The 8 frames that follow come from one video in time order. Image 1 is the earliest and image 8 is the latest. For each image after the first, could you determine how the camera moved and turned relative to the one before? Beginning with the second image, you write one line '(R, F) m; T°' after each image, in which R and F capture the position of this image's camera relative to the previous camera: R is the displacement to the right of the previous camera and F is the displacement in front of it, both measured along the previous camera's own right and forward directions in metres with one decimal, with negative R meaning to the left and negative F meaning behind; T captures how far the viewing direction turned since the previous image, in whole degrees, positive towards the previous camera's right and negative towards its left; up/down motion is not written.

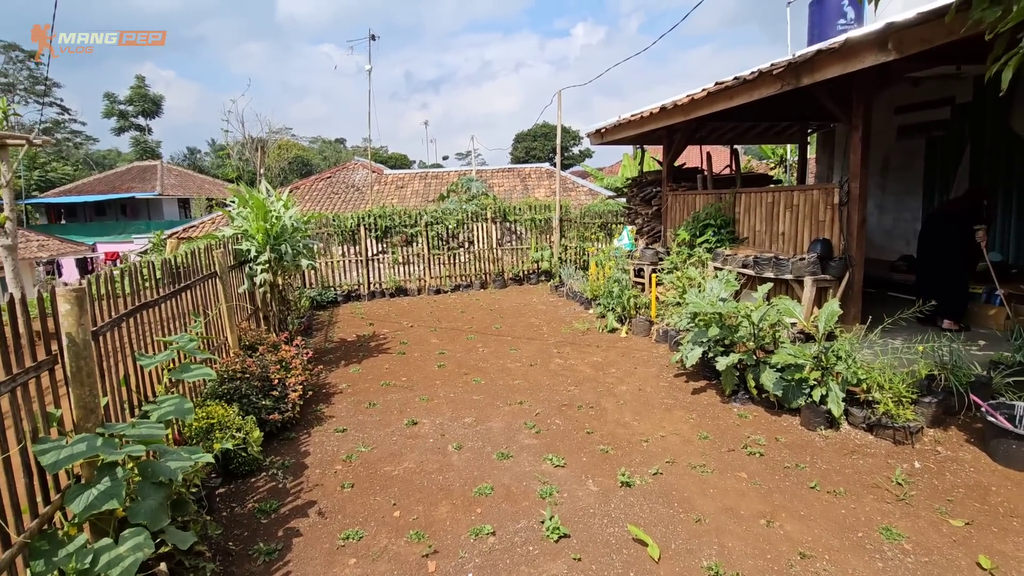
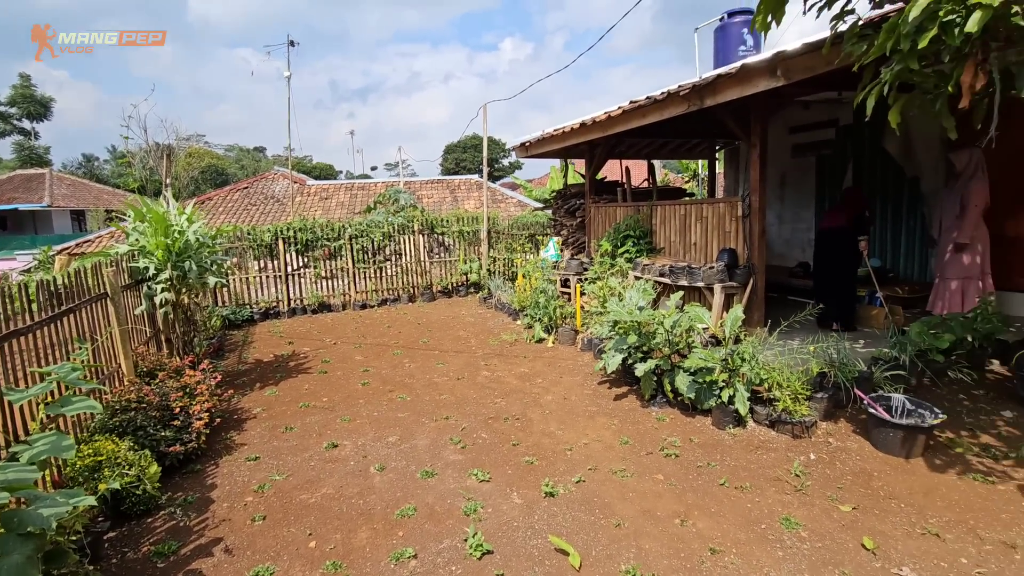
(+0.1, 0.0) m; +7°
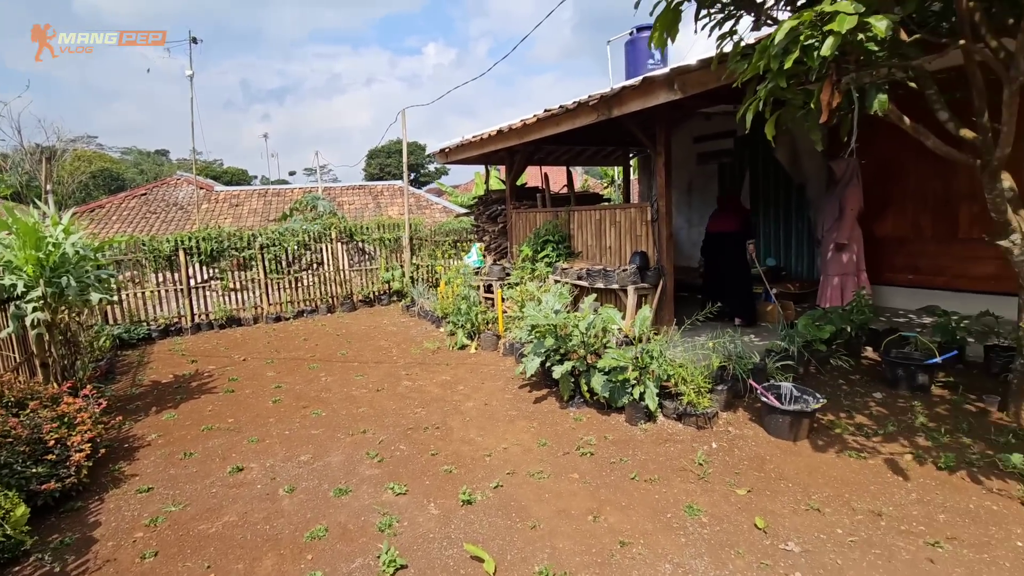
(+0.1, 0.0) m; +8°
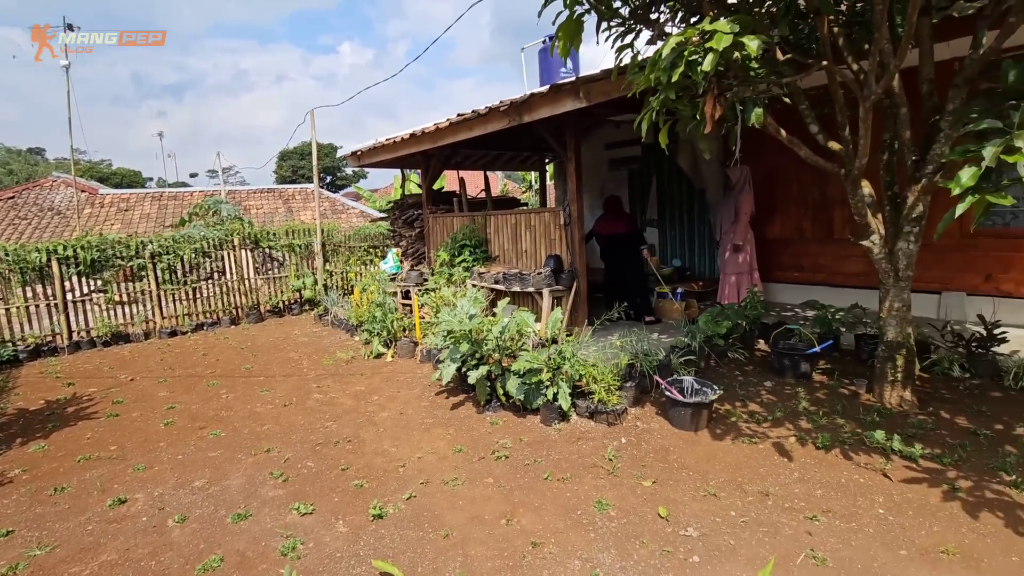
(+0.1, 0.0) m; +8°
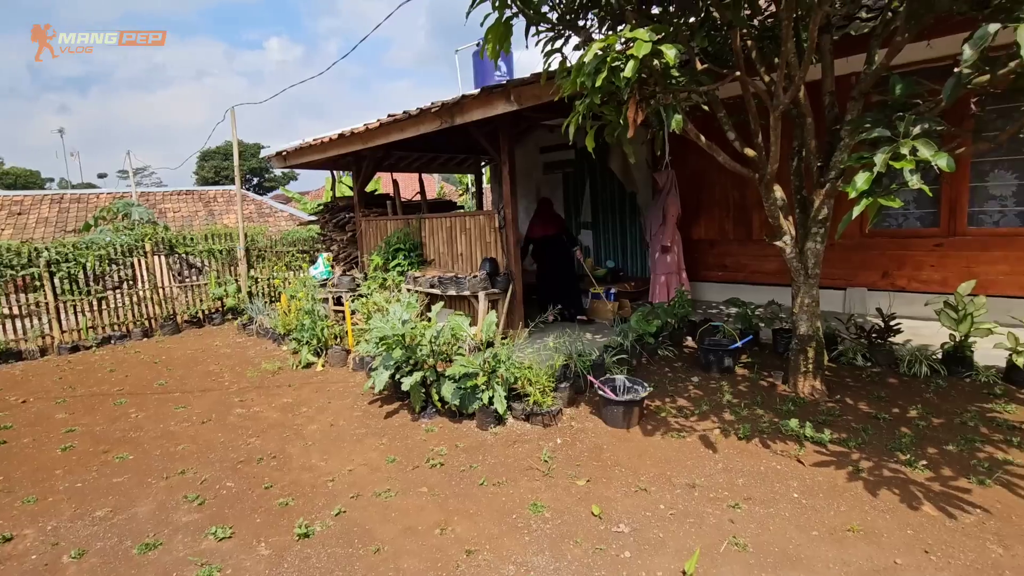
(+0.1, 0.0) m; +7°
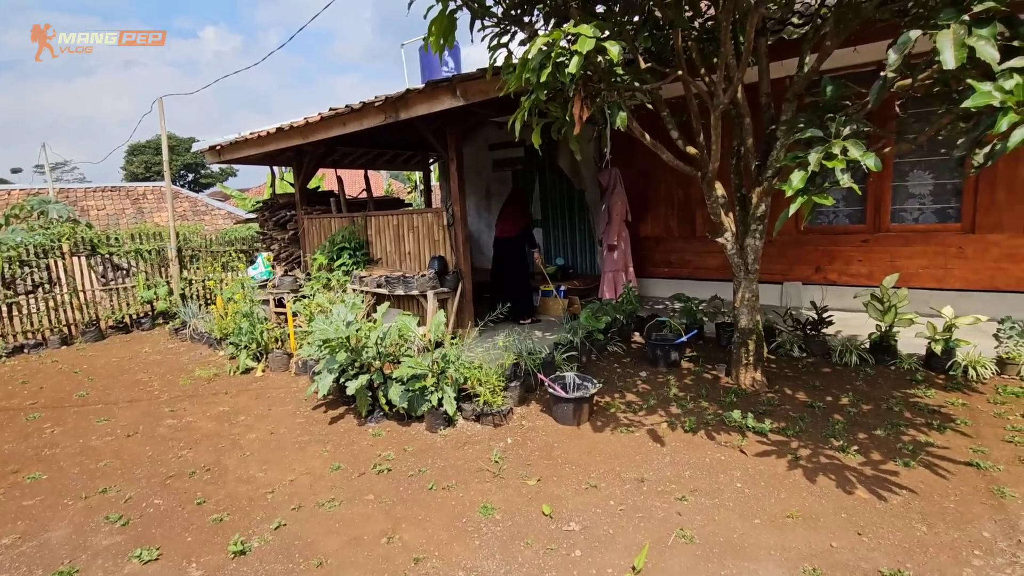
(0.0, +0.1) m; +5°
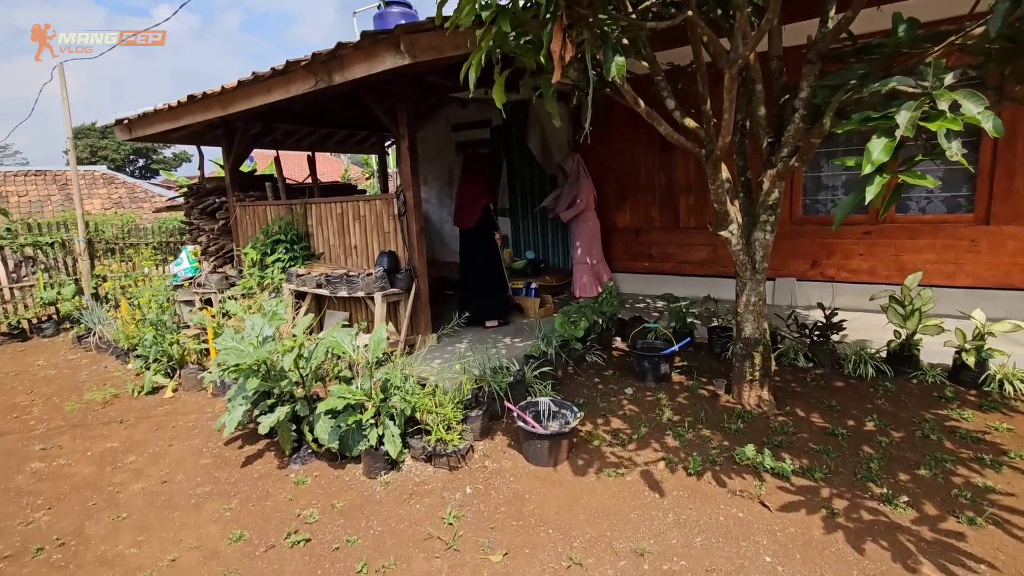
(+0.1, +0.9) m; +3°
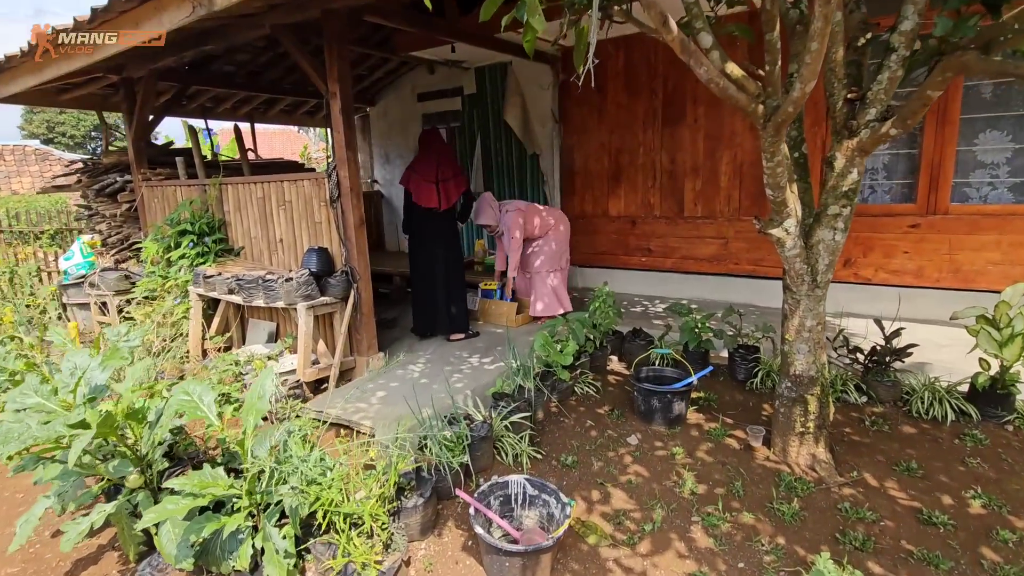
(+0.1, +1.2) m; +2°
